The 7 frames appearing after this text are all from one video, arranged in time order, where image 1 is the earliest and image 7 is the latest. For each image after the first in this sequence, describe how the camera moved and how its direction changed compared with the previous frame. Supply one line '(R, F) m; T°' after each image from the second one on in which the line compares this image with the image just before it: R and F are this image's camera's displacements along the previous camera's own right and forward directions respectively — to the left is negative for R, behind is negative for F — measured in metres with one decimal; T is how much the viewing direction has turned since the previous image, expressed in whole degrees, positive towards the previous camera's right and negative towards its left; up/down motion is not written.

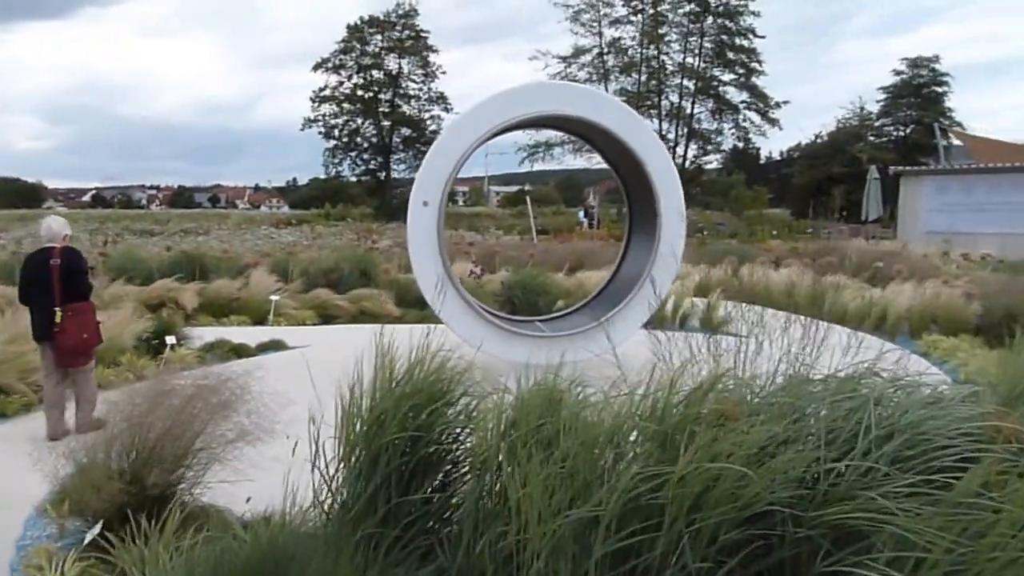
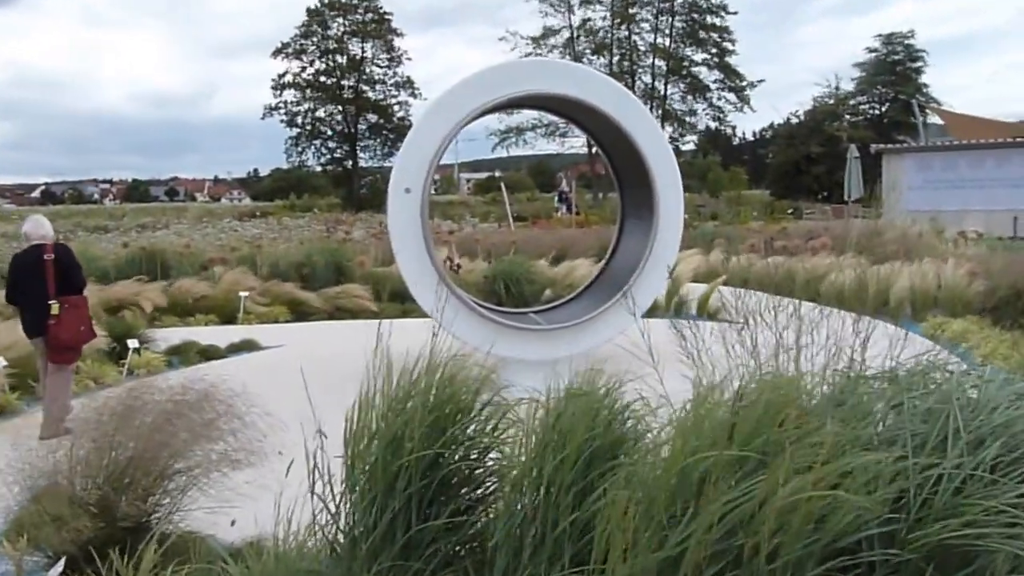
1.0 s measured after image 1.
(-0.2, +0.5) m; +2°
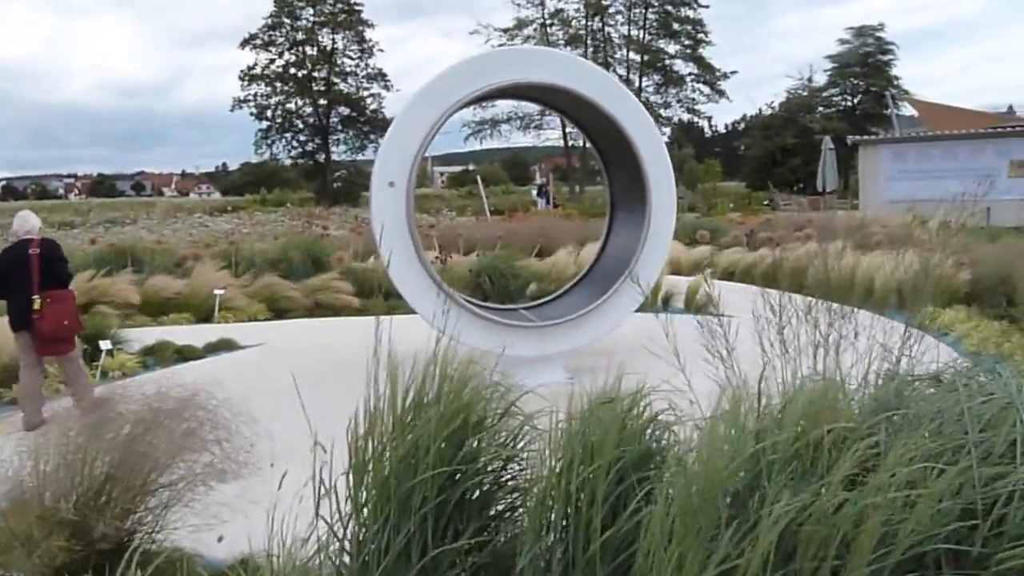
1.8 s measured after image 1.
(-0.1, +0.2) m; +2°
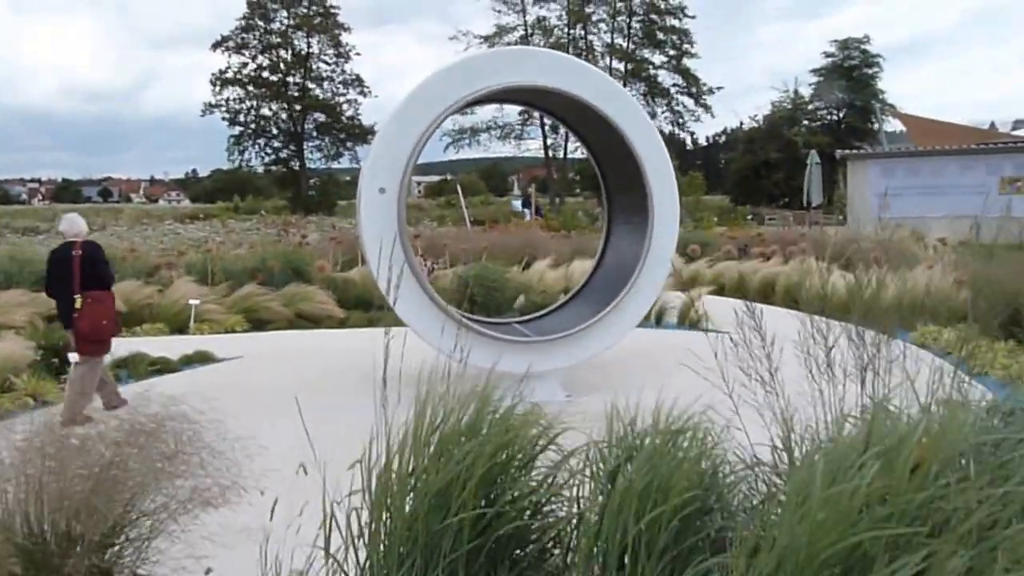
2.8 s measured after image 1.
(-0.2, +0.3) m; +2°
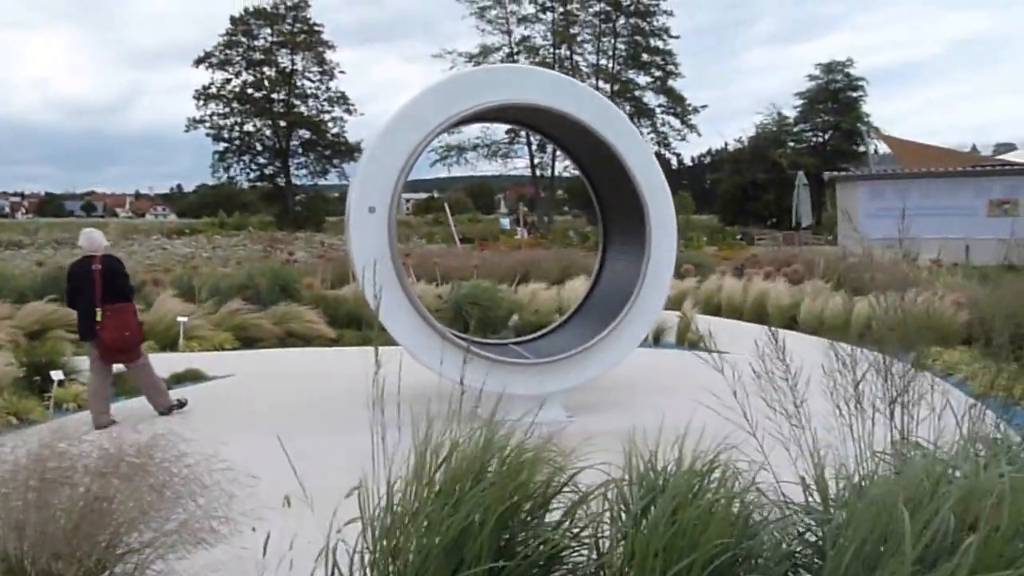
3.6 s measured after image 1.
(-0.1, +0.1) m; +1°
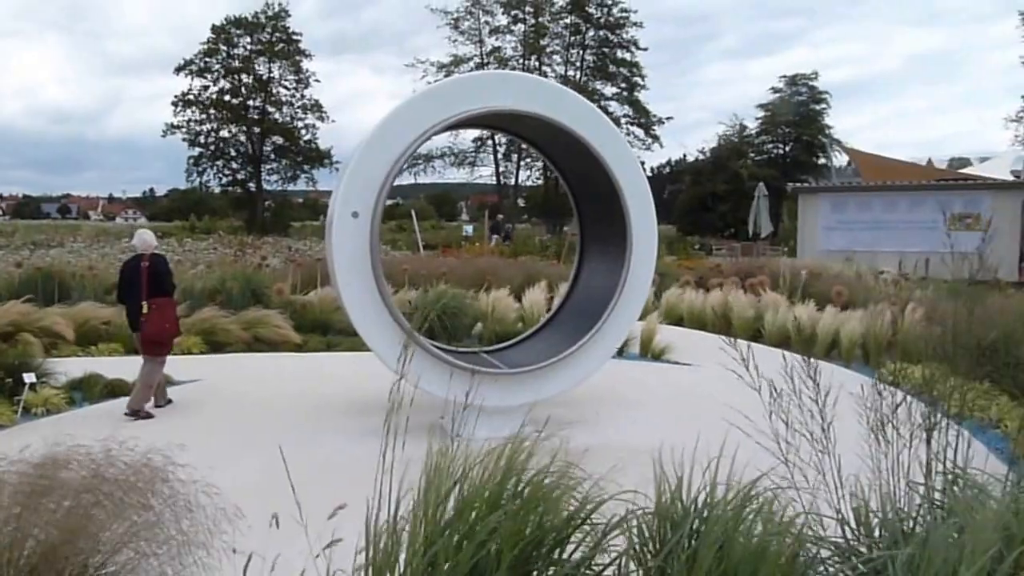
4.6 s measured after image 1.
(0.0, -0.2) m; +2°
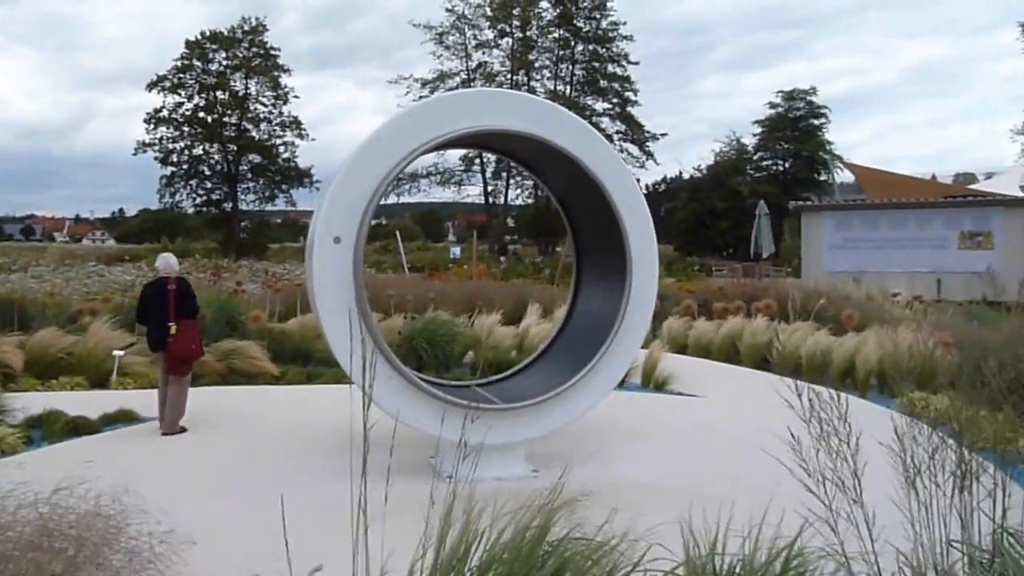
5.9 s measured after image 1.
(-0.1, +0.6) m; +1°
